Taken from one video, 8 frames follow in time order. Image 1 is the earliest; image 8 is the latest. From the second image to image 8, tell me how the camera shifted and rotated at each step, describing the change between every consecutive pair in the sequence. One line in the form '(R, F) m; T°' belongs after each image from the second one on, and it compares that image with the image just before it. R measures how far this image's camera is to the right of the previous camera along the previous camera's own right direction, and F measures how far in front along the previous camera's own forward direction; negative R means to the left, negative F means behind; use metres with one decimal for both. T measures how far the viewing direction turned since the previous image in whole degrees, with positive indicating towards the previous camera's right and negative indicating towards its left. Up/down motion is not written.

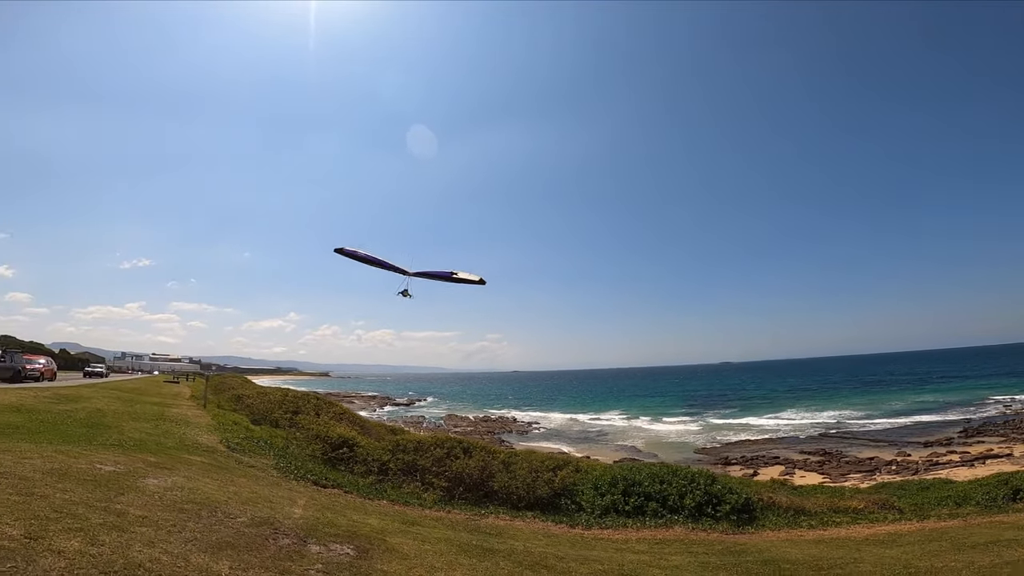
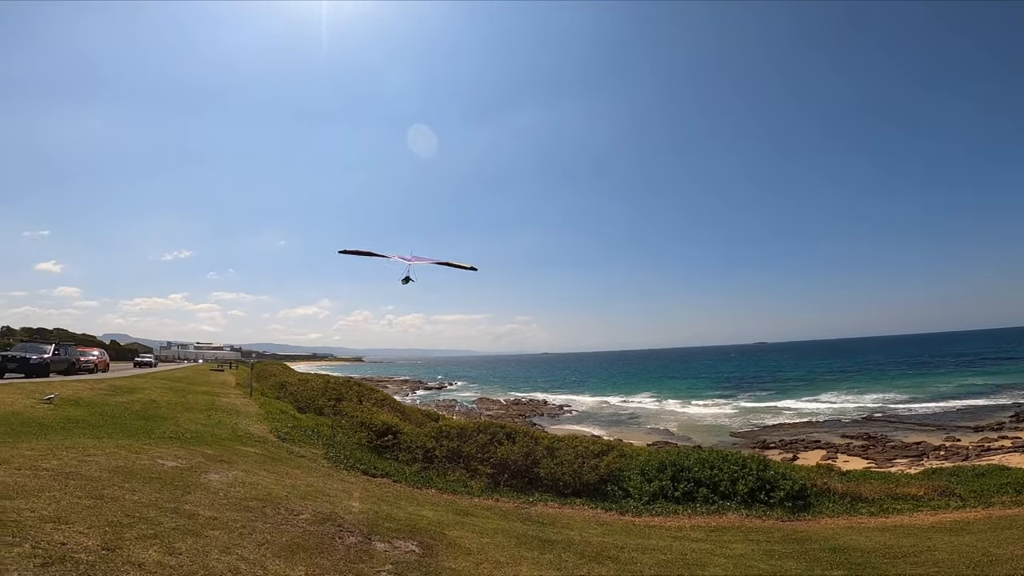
(-0.4, +0.3) m; -3°
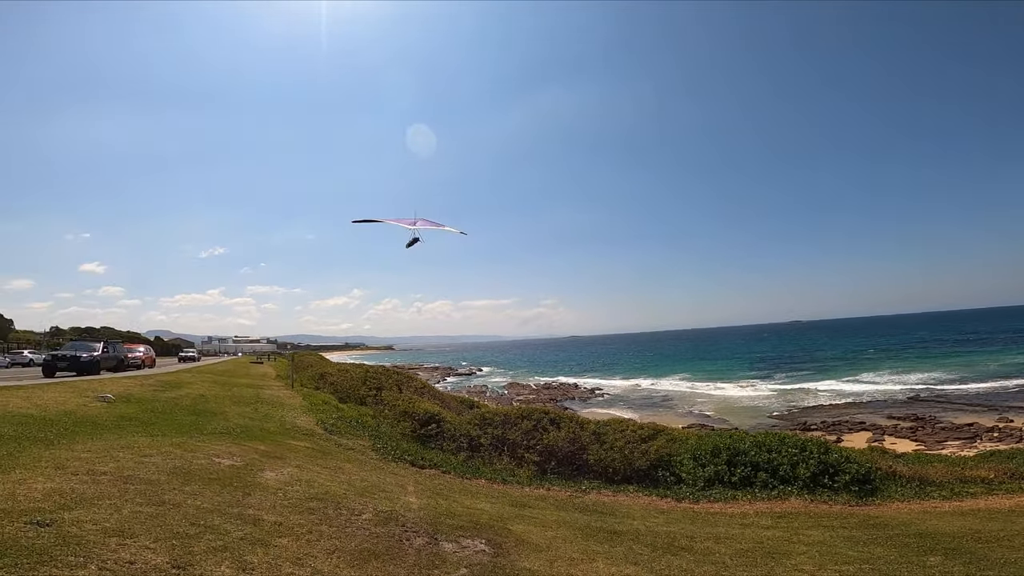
(-0.4, +0.5) m; -3°
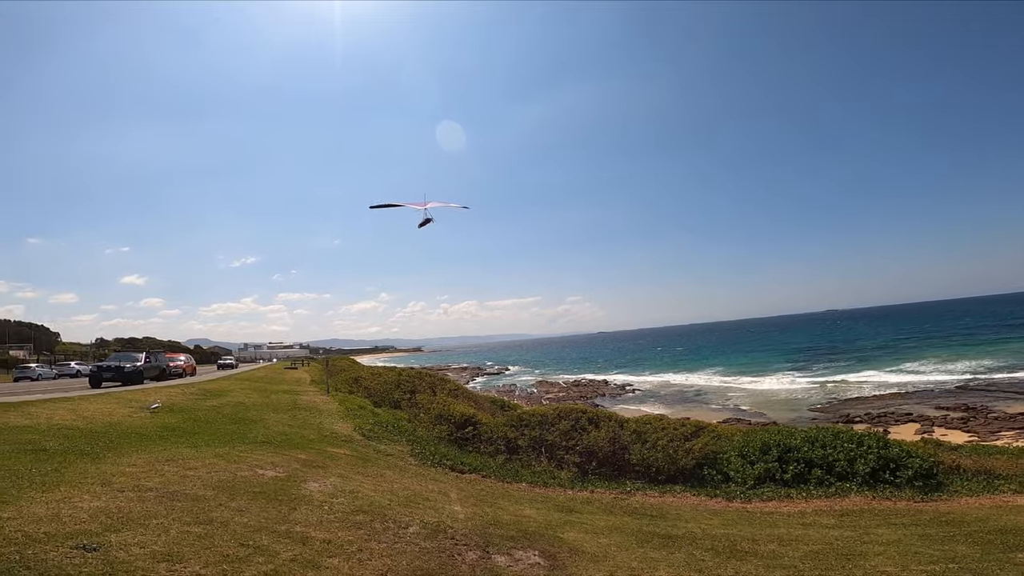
(-0.2, +0.3) m; -3°
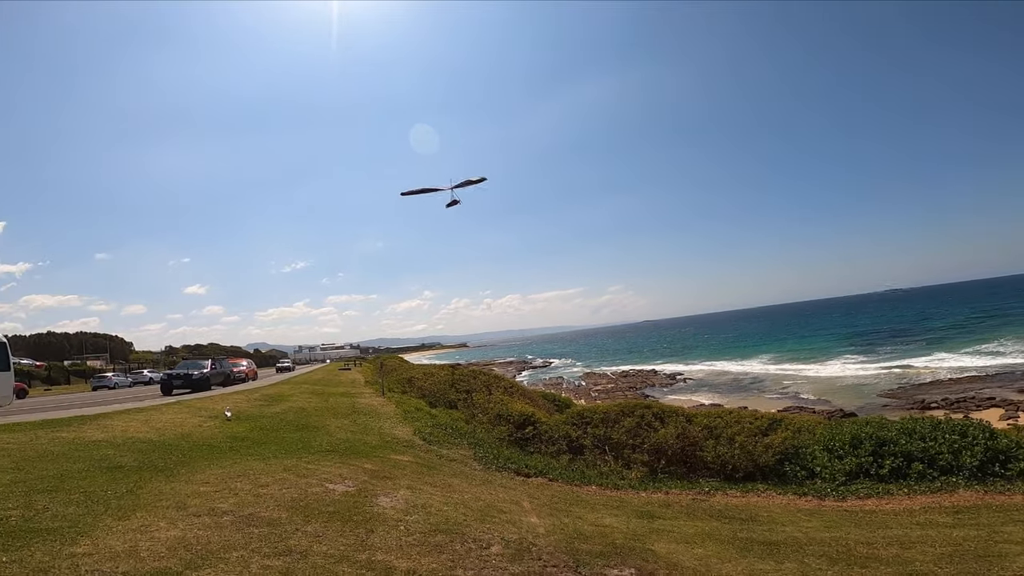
(-0.4, +0.5) m; -5°
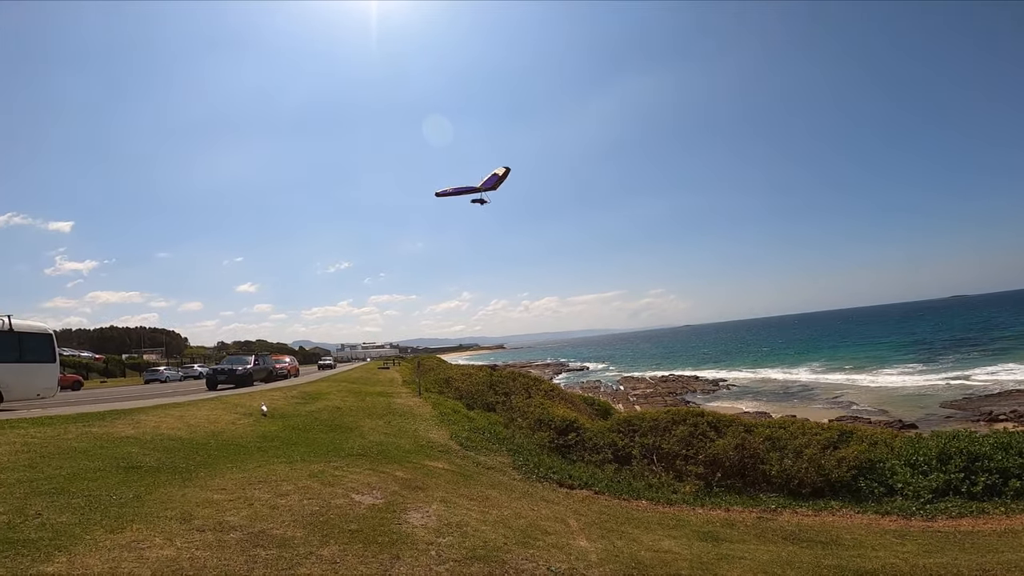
(-0.1, +0.8) m; -4°
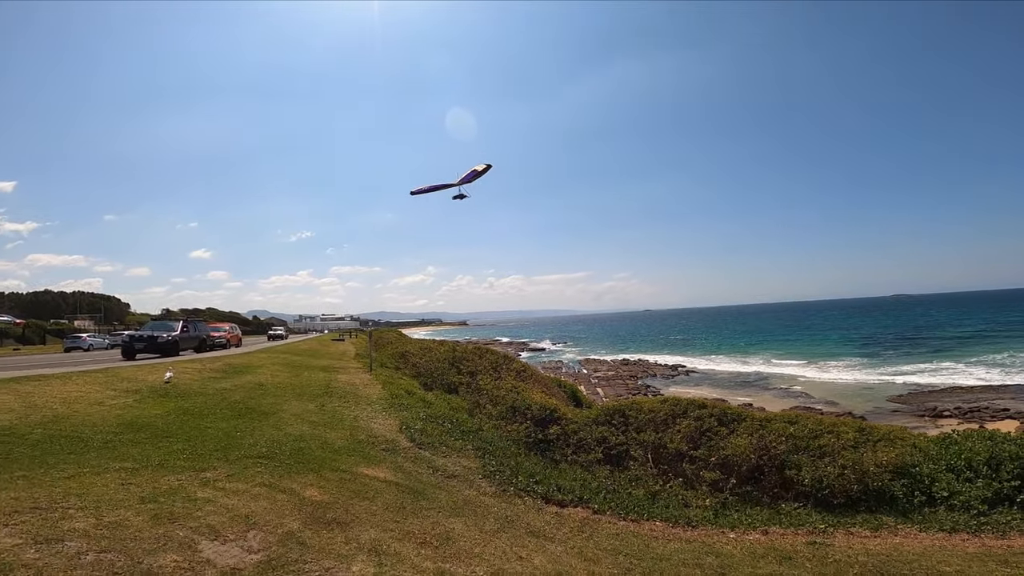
(-0.2, +2.8) m; +4°
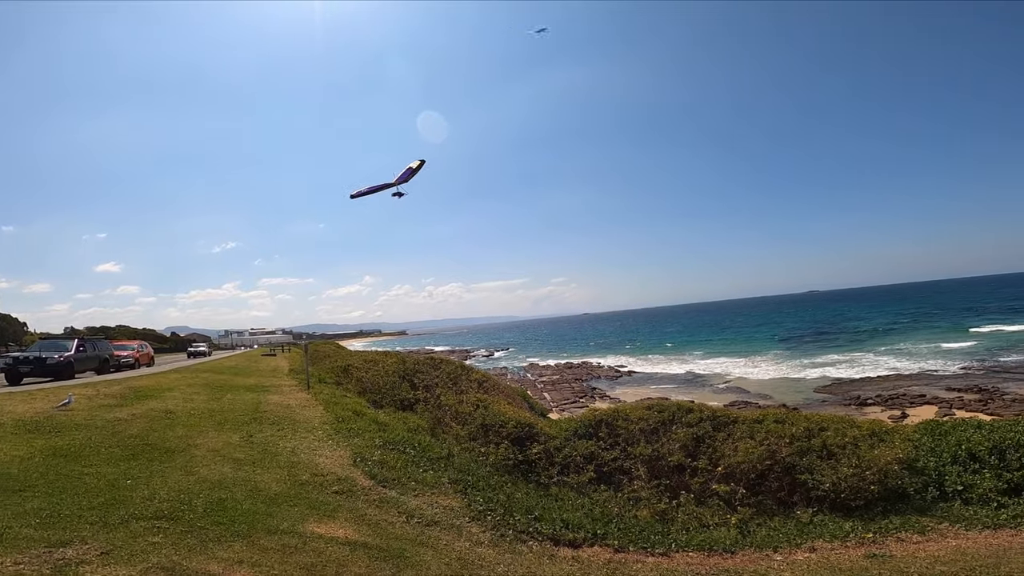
(-0.6, +1.6) m; +7°
